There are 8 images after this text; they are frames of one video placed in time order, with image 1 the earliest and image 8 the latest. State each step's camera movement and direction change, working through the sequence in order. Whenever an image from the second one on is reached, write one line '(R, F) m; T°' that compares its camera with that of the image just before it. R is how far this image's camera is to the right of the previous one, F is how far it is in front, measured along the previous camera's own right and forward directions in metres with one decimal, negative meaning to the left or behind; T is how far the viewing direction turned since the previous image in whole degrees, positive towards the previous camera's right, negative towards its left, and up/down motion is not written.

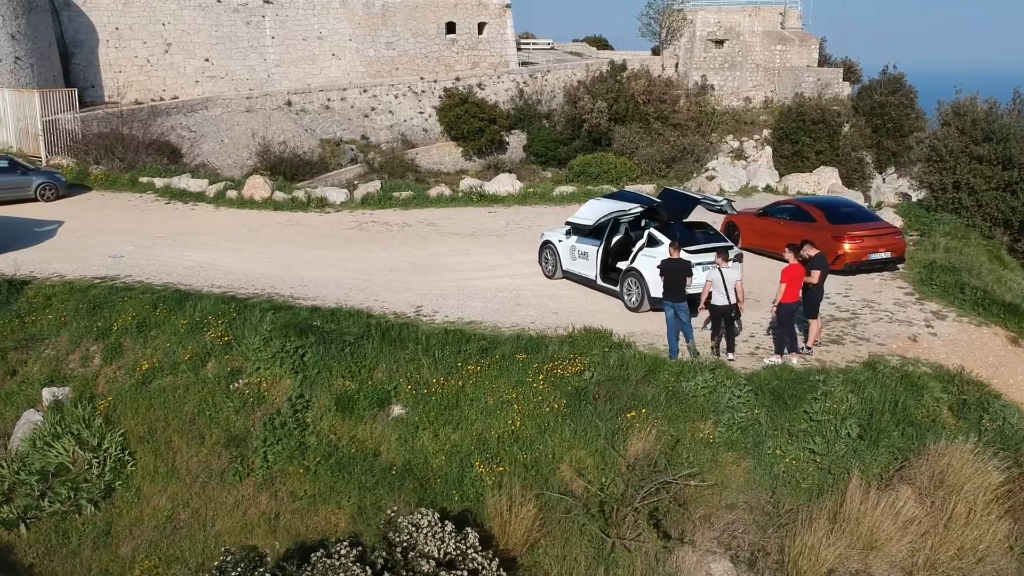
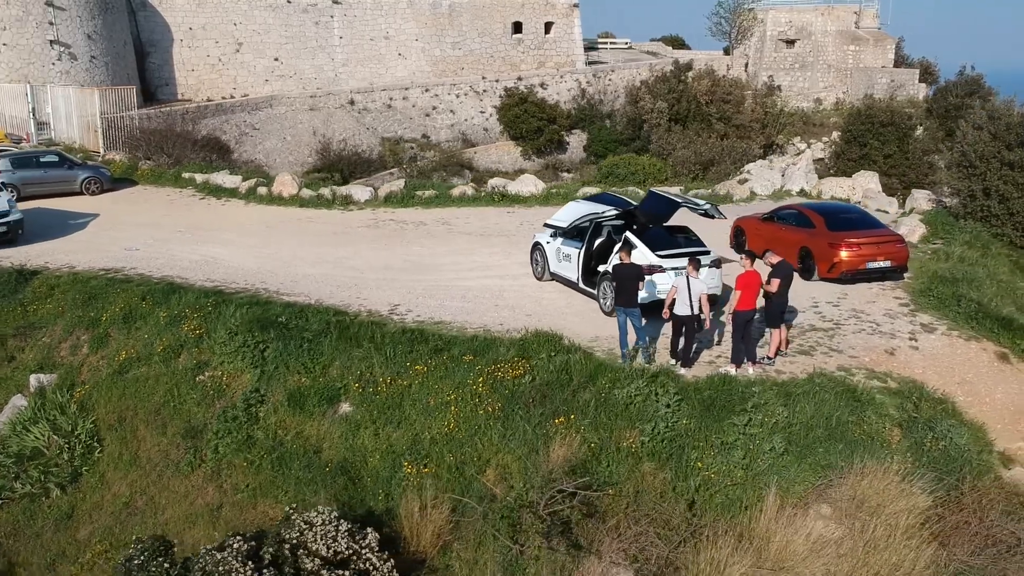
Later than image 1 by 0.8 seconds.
(+1.5, +0.1) m; -5°
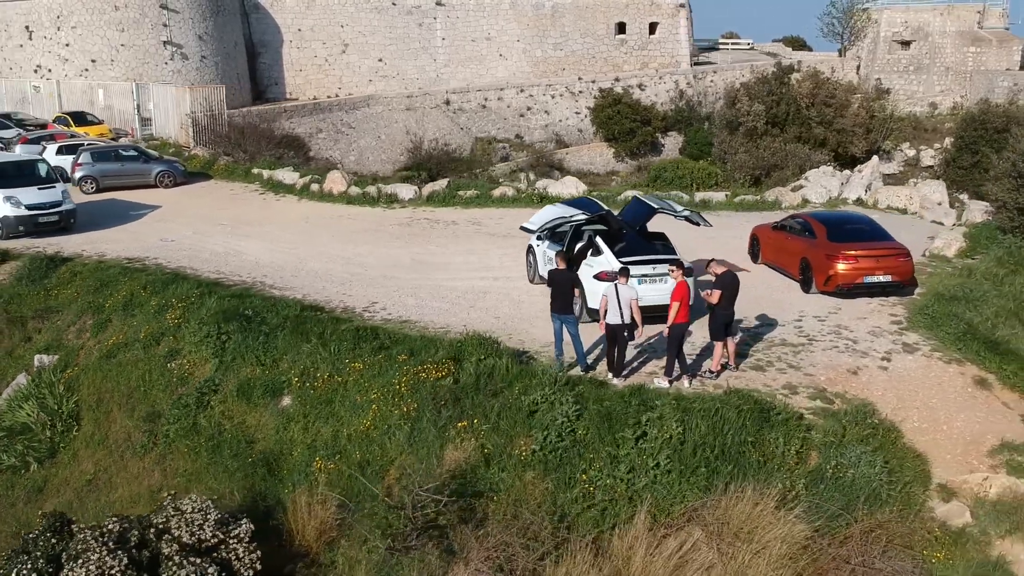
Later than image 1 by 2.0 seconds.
(+2.2, +0.2) m; -8°
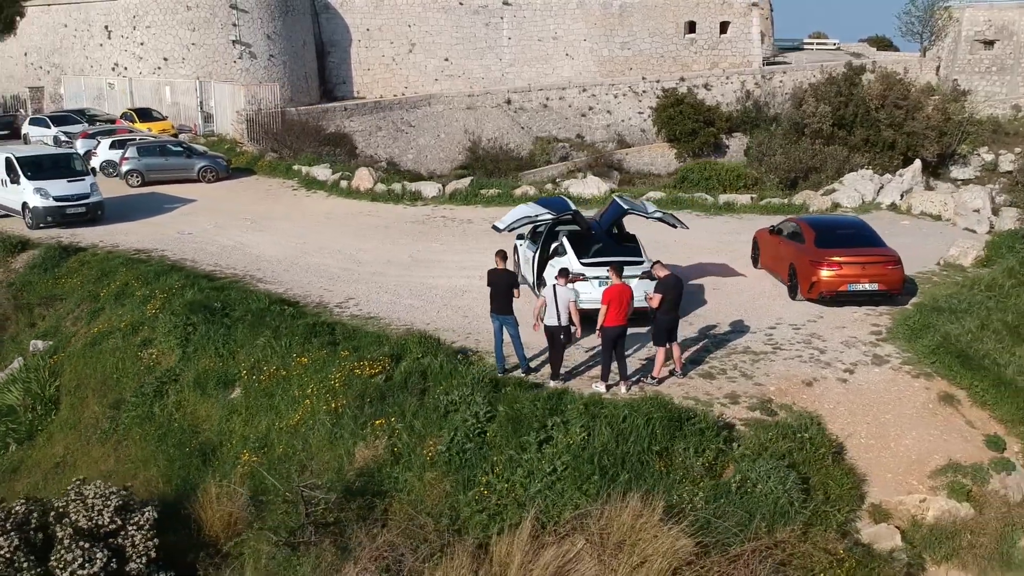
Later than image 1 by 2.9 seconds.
(+1.6, +0.2) m; -6°
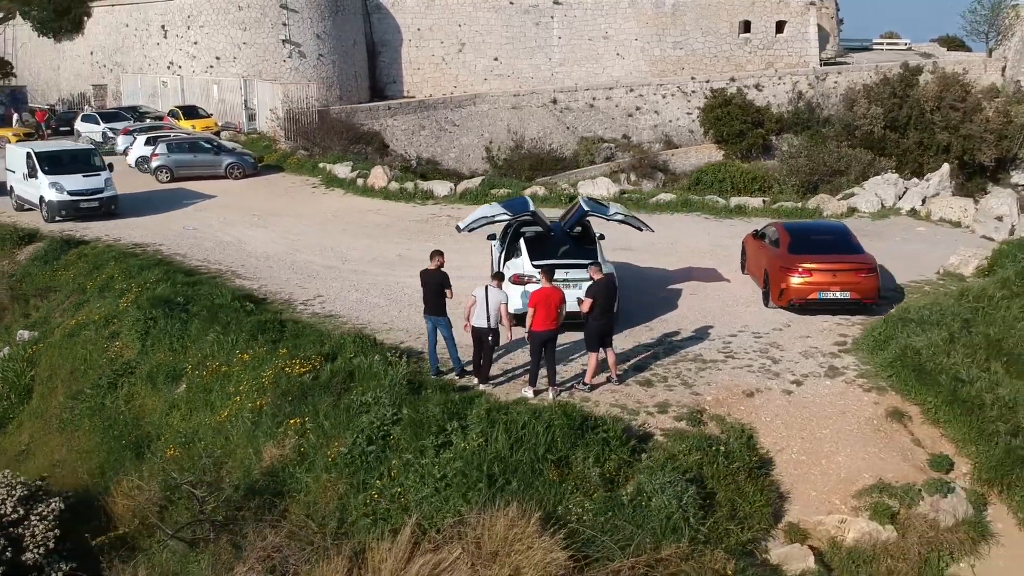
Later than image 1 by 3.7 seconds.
(+1.5, +0.2) m; -5°
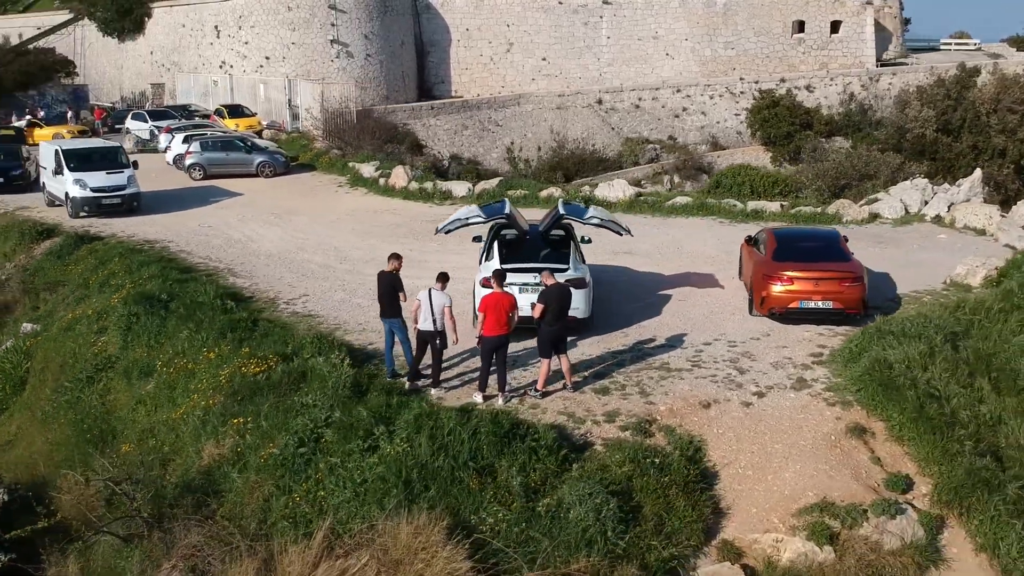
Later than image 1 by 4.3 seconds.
(+1.1, +0.2) m; -4°
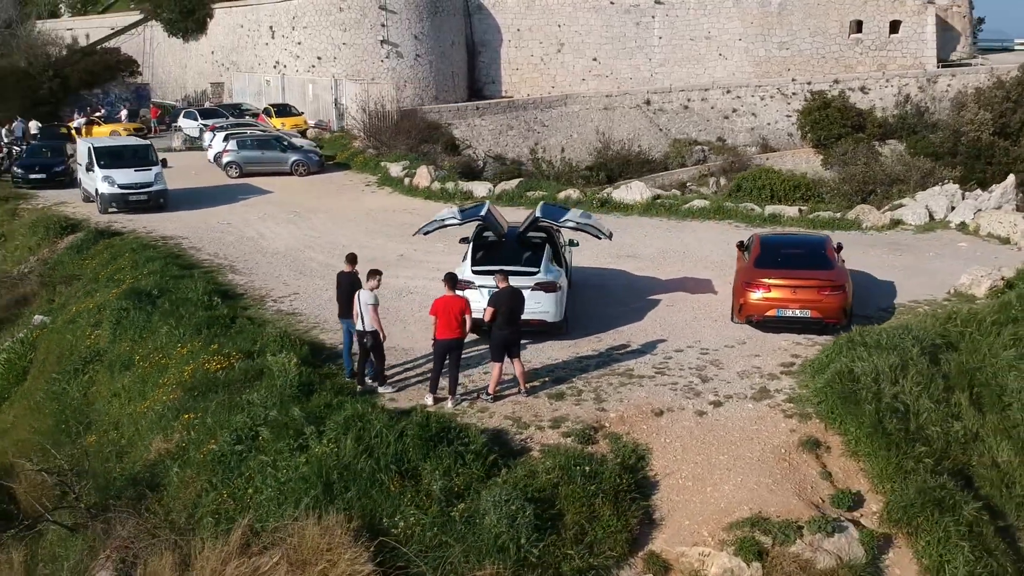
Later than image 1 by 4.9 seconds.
(+1.1, +0.1) m; -4°
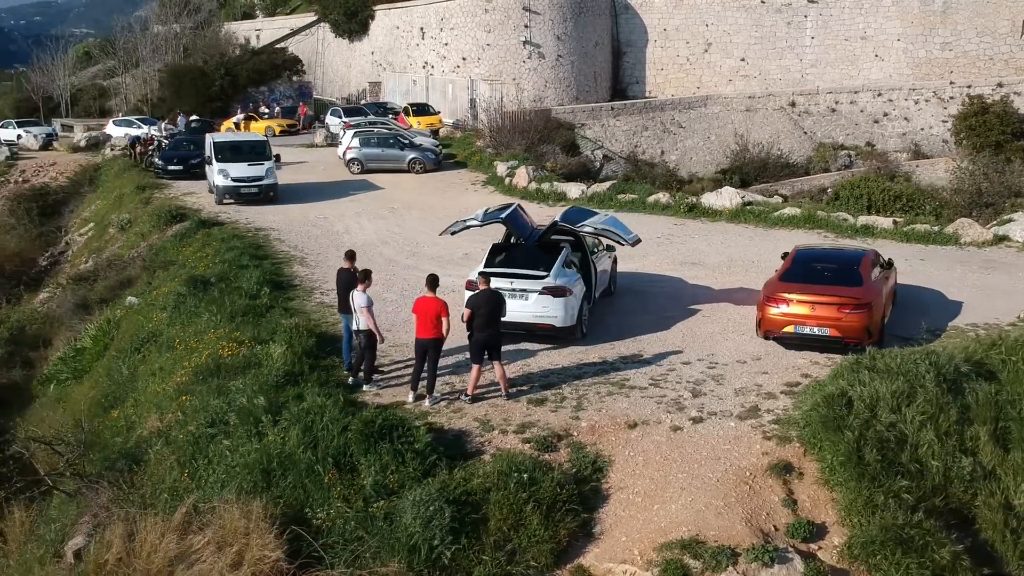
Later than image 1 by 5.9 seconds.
(+1.9, +0.2) m; -10°
